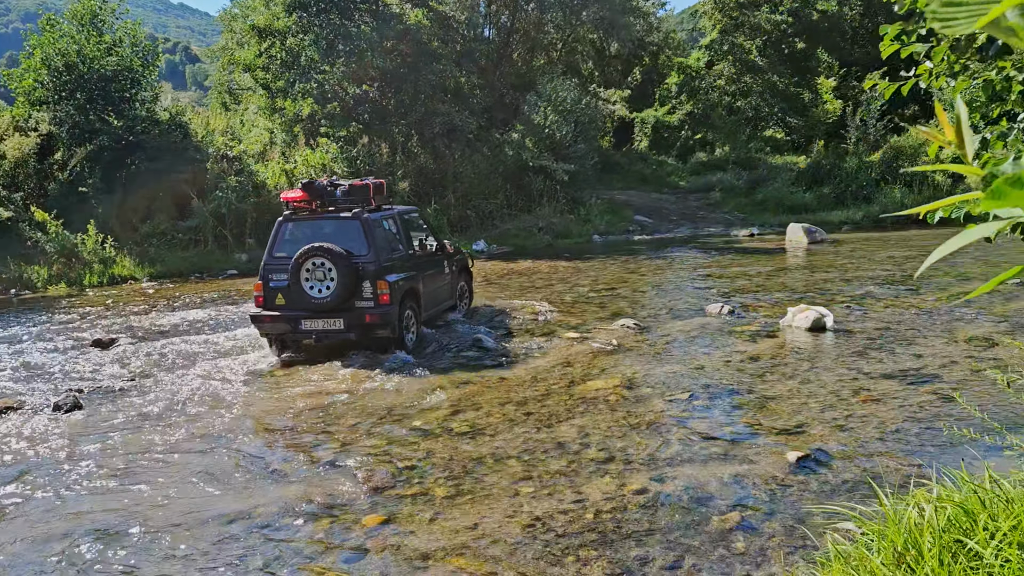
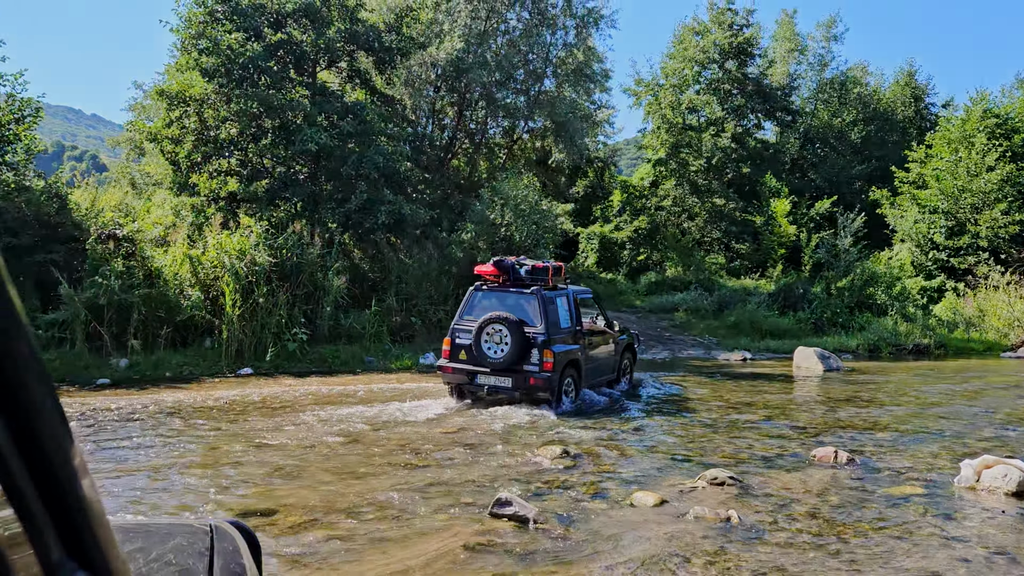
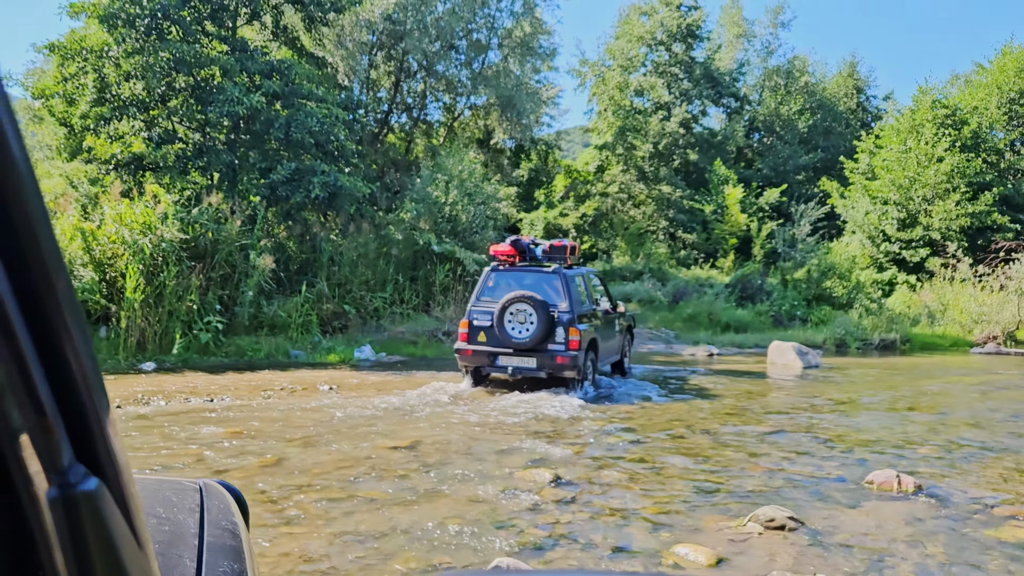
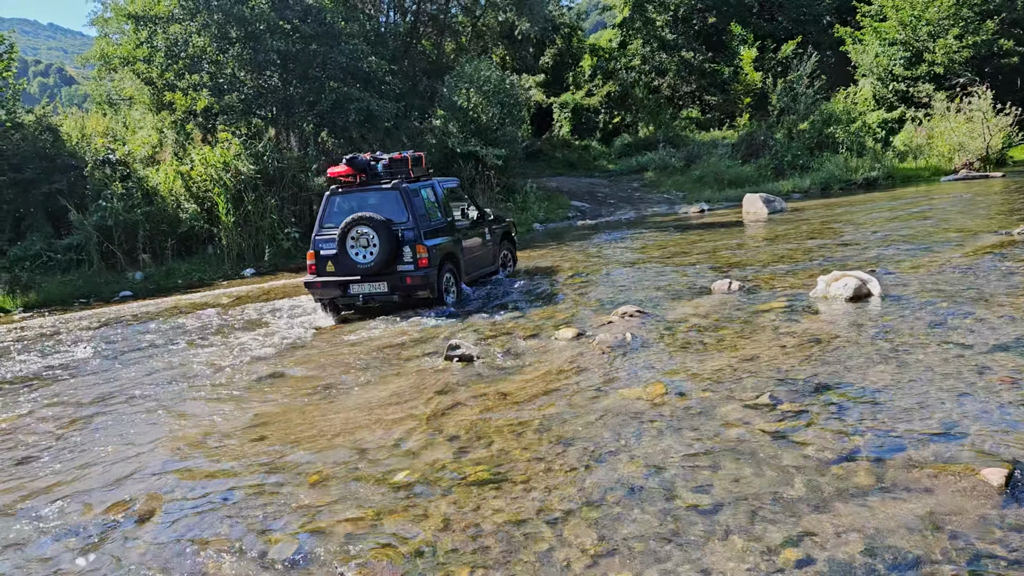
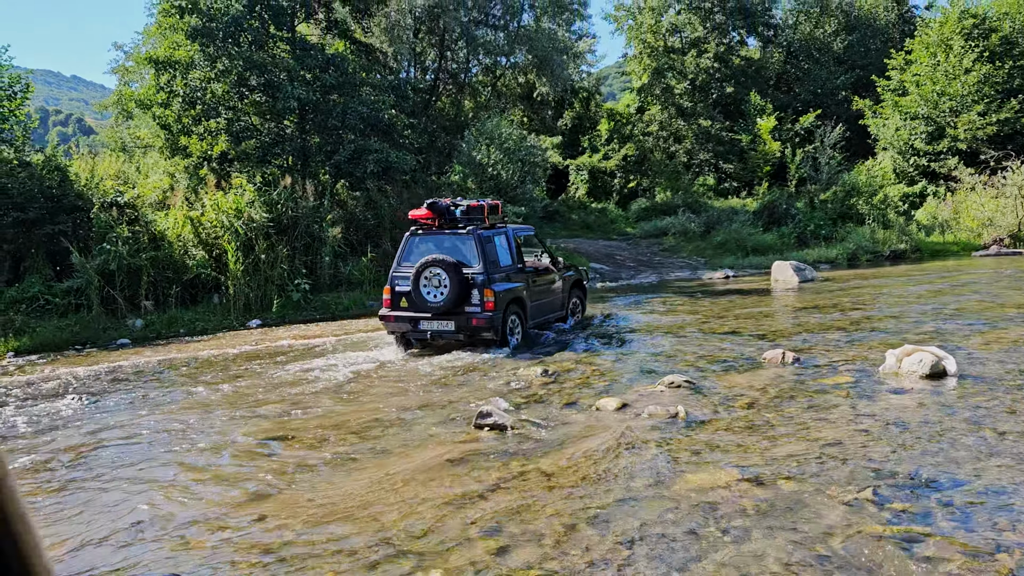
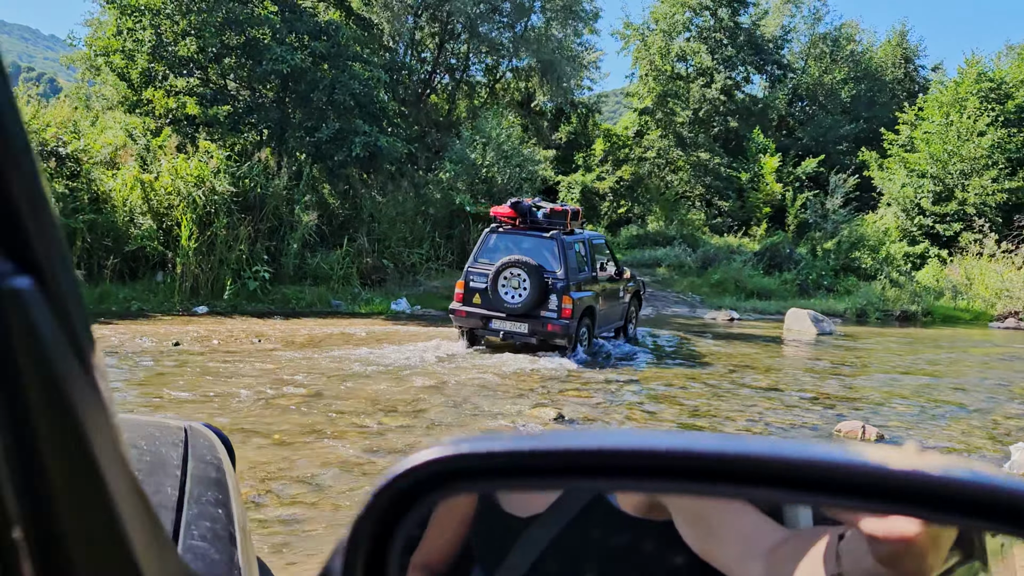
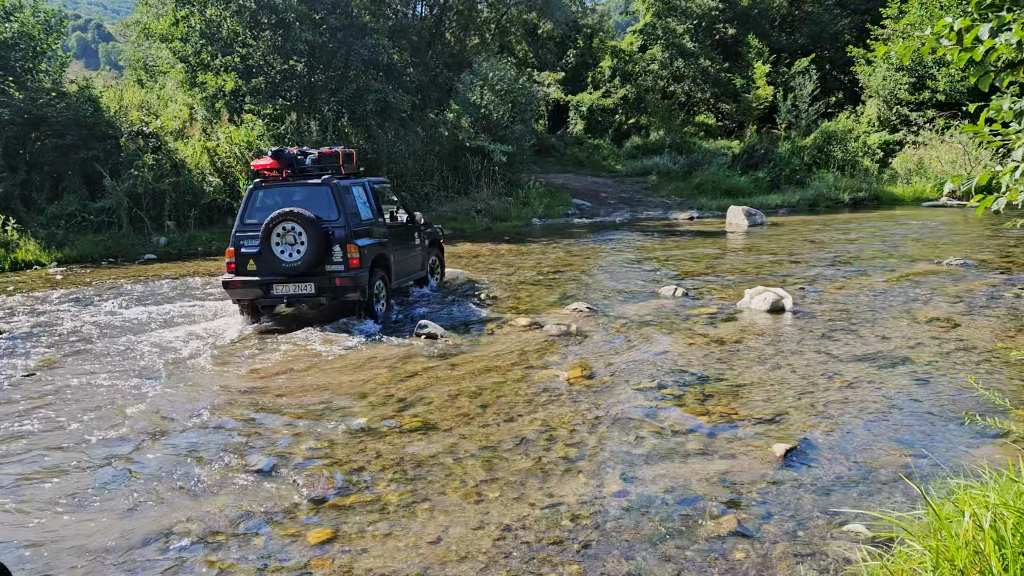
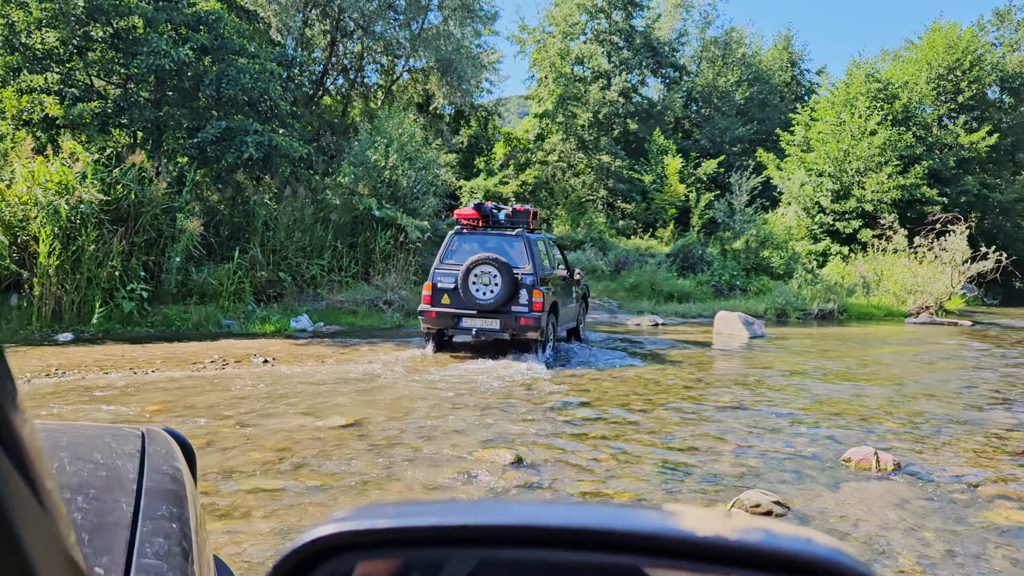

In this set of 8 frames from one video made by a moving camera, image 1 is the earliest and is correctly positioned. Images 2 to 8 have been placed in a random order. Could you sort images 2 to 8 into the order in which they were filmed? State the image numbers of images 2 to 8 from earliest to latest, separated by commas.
7, 4, 5, 2, 6, 3, 8
